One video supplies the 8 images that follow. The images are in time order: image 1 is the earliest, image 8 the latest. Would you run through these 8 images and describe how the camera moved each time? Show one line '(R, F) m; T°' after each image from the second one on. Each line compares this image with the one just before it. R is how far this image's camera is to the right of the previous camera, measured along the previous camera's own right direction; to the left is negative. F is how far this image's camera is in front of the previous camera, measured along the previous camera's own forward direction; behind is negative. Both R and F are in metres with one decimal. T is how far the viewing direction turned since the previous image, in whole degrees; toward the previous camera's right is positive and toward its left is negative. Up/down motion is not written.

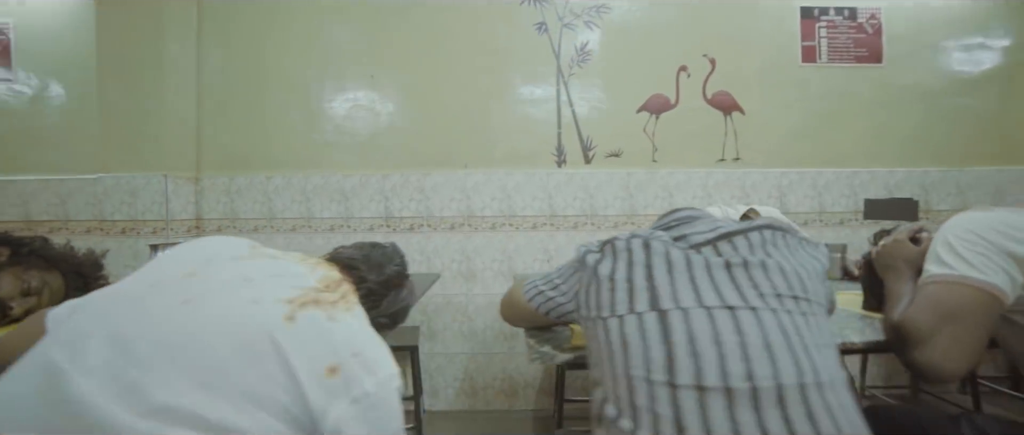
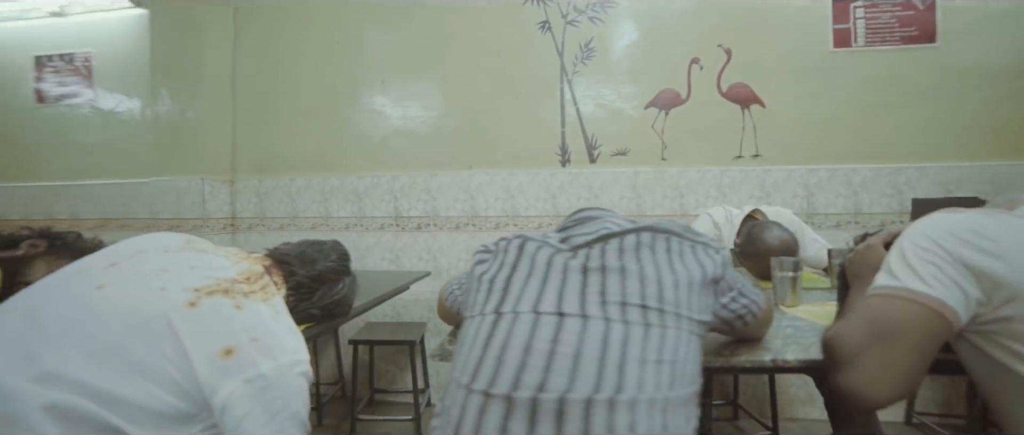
(+0.3, 0.0) m; -8°
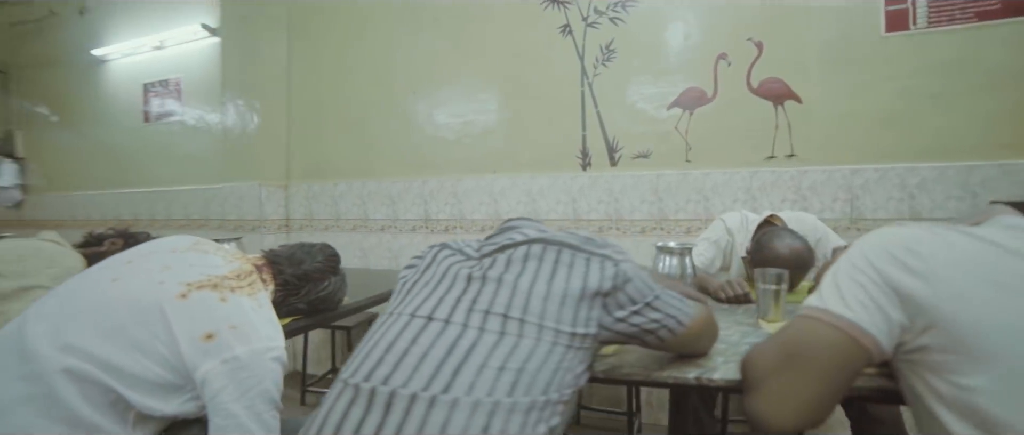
(+0.3, 0.0) m; -9°
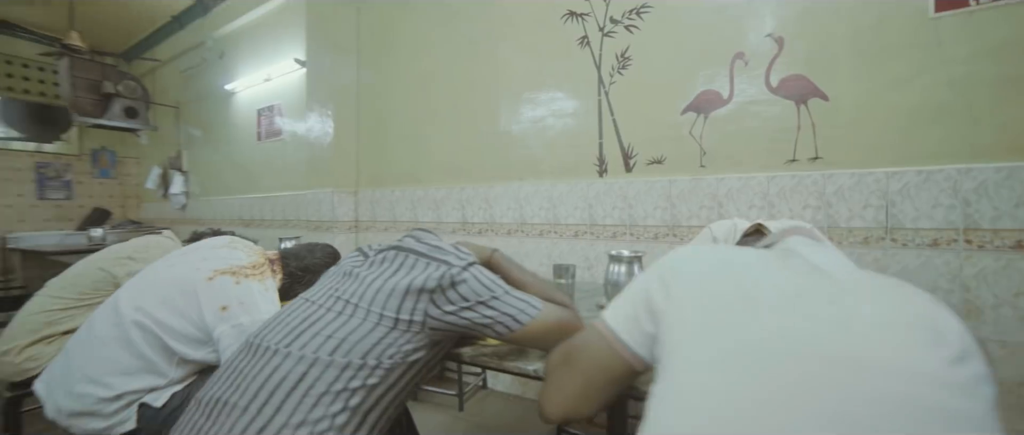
(+0.5, -0.1) m; -14°
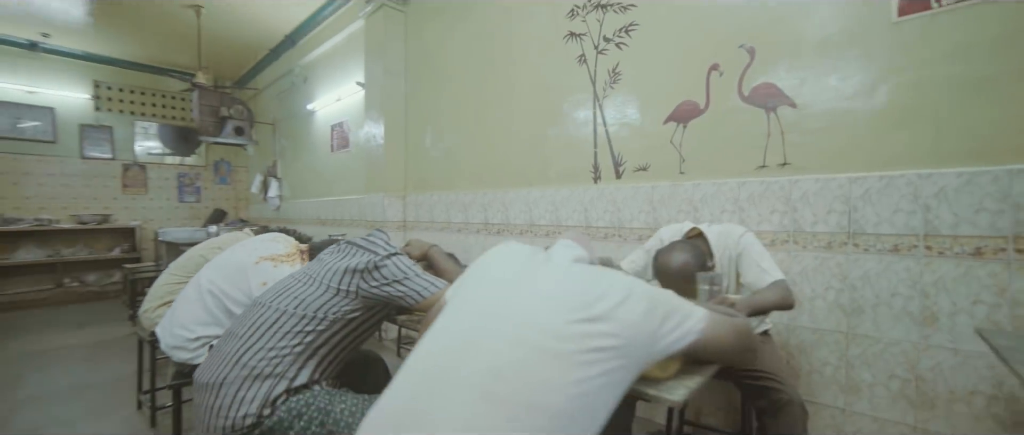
(+0.5, -0.3) m; -11°
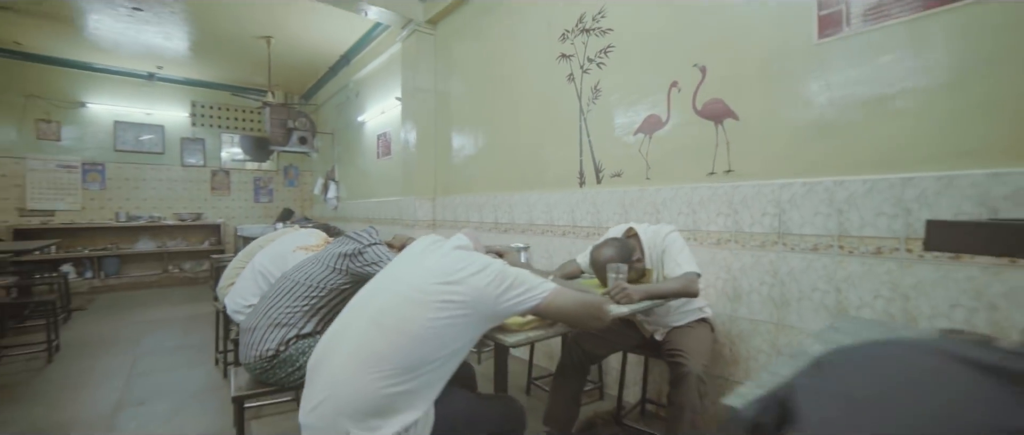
(+0.4, -0.3) m; -8°
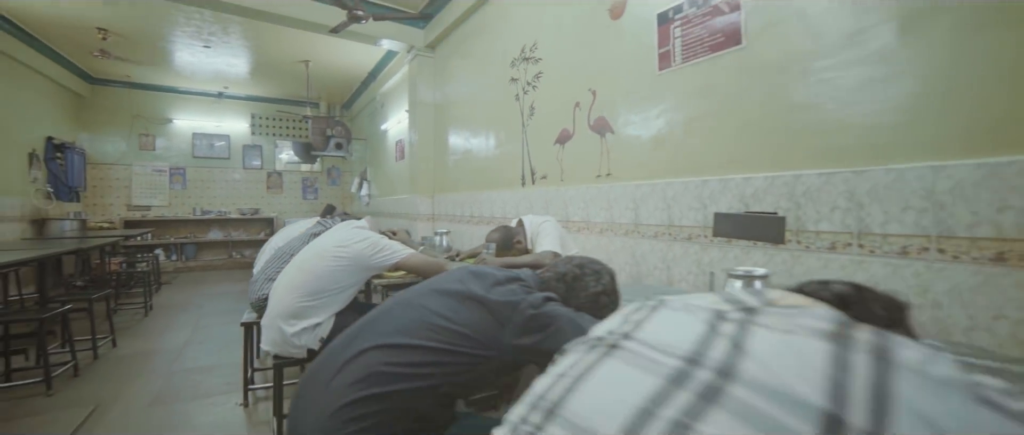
(+0.8, -0.6) m; -7°
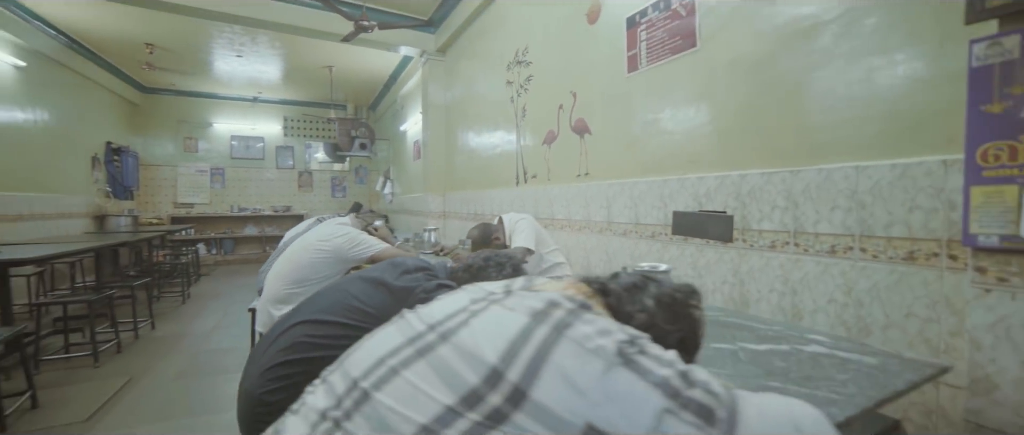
(+0.3, -0.1) m; -5°
